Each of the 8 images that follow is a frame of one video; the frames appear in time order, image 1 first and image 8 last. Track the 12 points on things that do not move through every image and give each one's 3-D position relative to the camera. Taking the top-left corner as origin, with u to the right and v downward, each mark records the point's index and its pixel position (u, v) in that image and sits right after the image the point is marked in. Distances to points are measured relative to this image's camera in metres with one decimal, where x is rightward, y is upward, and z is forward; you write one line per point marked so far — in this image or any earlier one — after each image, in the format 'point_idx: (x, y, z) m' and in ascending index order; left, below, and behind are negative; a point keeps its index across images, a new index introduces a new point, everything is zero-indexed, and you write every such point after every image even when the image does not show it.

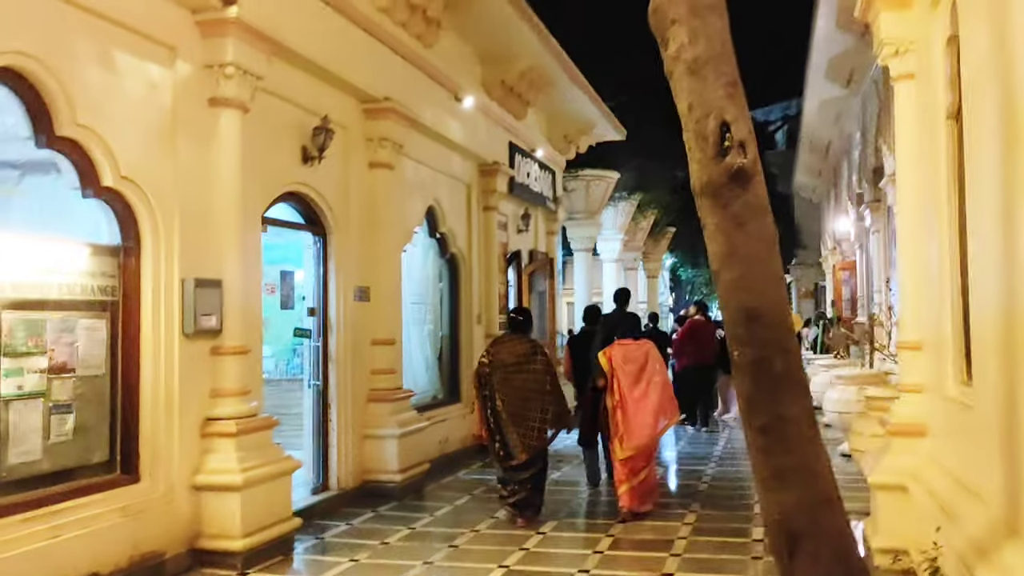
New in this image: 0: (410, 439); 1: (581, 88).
0: (-0.9, -1.3, +7.7) m
1: (+0.9, +2.6, +12.0) m
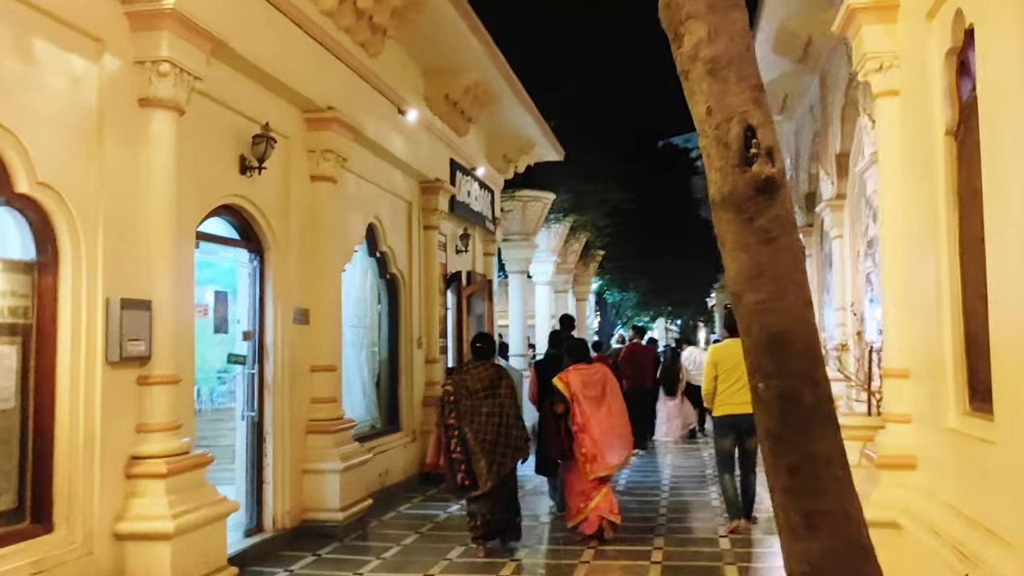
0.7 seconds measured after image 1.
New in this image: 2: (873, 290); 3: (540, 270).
0: (-1.3, -1.5, +7.2) m
1: (+0.2, +2.3, +11.7) m
2: (+4.2, 0.0, +10.5) m
3: (+0.6, +0.3, +18.0) m
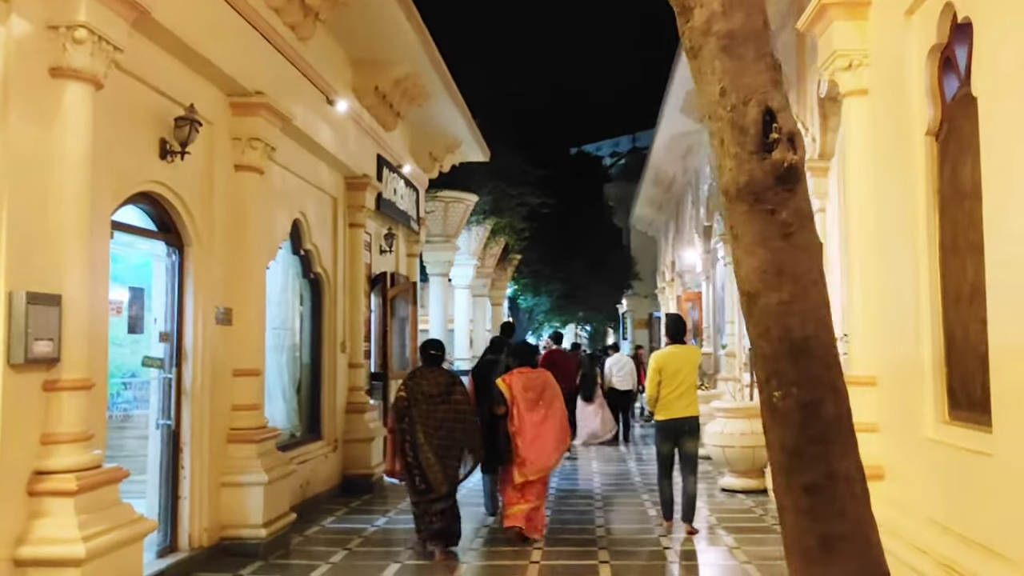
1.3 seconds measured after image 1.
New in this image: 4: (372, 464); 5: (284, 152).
0: (-1.7, -1.5, +6.7) m
1: (-0.7, +2.3, +11.3) m
2: (+3.4, -0.1, +10.6) m
3: (-1.0, +0.3, +17.7) m
4: (-1.5, -1.9, +9.5) m
5: (-1.9, +1.1, +7.5) m
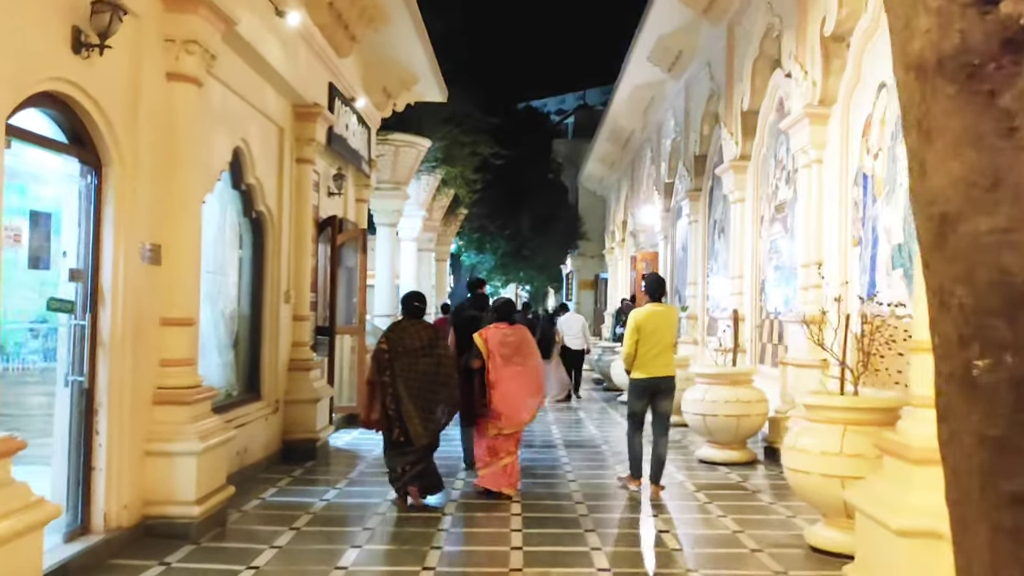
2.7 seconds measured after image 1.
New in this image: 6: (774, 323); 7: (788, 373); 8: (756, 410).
0: (-1.9, -1.1, +5.7) m
1: (-1.1, +2.9, +10.2) m
2: (+3.0, +0.4, +9.9) m
3: (-1.9, +1.1, +16.6) m
4: (-1.8, -1.3, +8.6) m
5: (-2.0, +1.6, +6.4) m
6: (+2.9, -0.4, +10.0) m
7: (+2.7, -0.8, +8.7) m
8: (+2.2, -1.1, +8.3) m
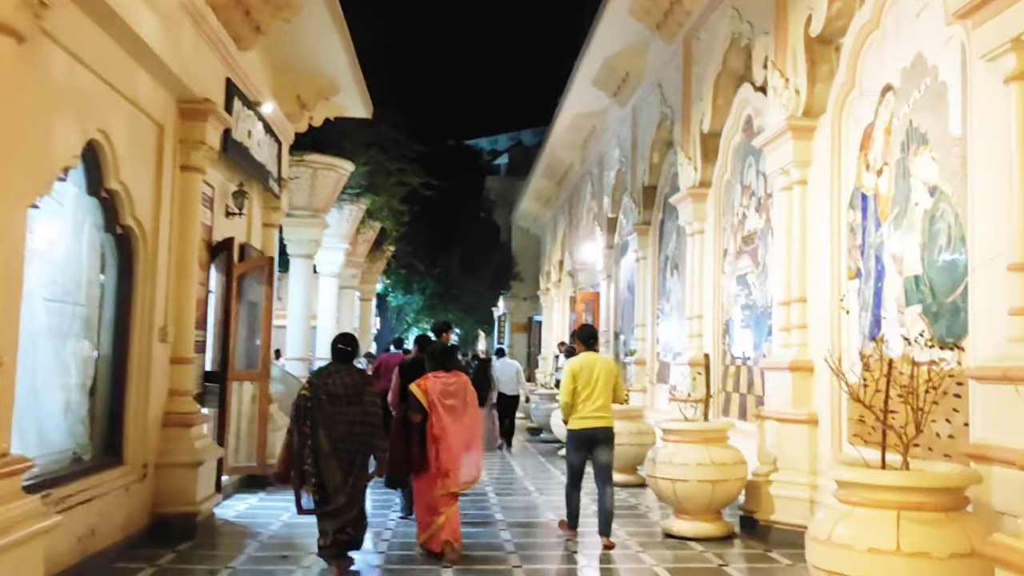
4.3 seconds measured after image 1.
0: (-2.2, -1.2, +4.1) m
1: (-1.8, +2.5, +8.8) m
2: (+2.3, 0.0, +8.7) m
3: (-3.1, +0.5, +15.0) m
4: (-2.4, -1.6, +6.9) m
5: (-2.4, +1.4, +4.9) m
6: (+2.3, -0.8, +8.8) m
7: (+2.1, -1.2, +7.4) m
8: (+1.7, -1.4, +6.9) m
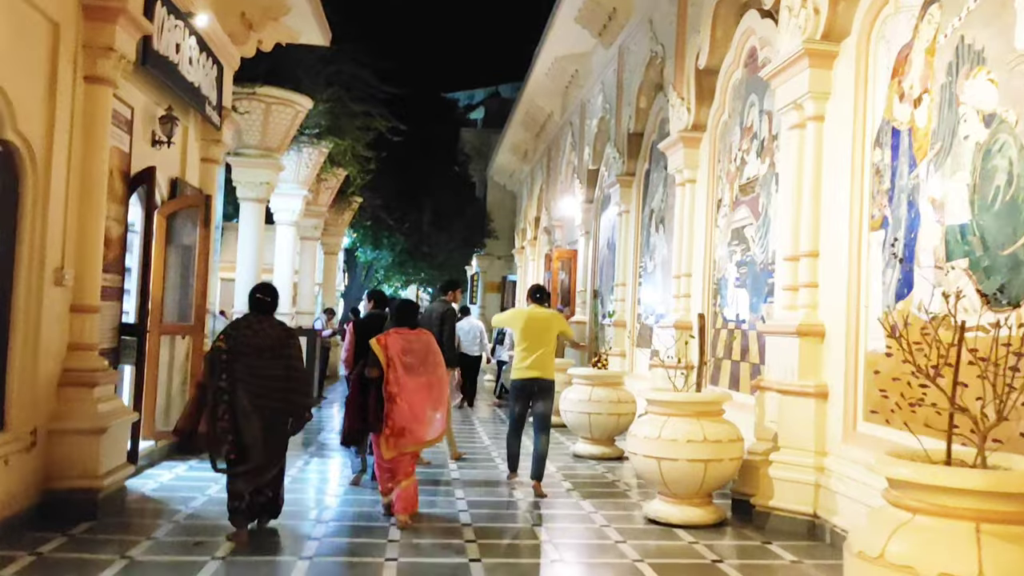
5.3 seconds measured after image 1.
0: (-2.4, -0.9, +3.0) m
1: (-2.0, +3.0, +7.6) m
2: (+2.0, +0.3, +7.7) m
3: (-3.5, +1.3, +13.9) m
4: (-2.6, -1.2, +5.8) m
5: (-2.5, +1.7, +3.7) m
6: (+2.0, -0.4, +7.8) m
7: (+1.8, -0.8, +6.5) m
8: (+1.4, -1.1, +6.0) m
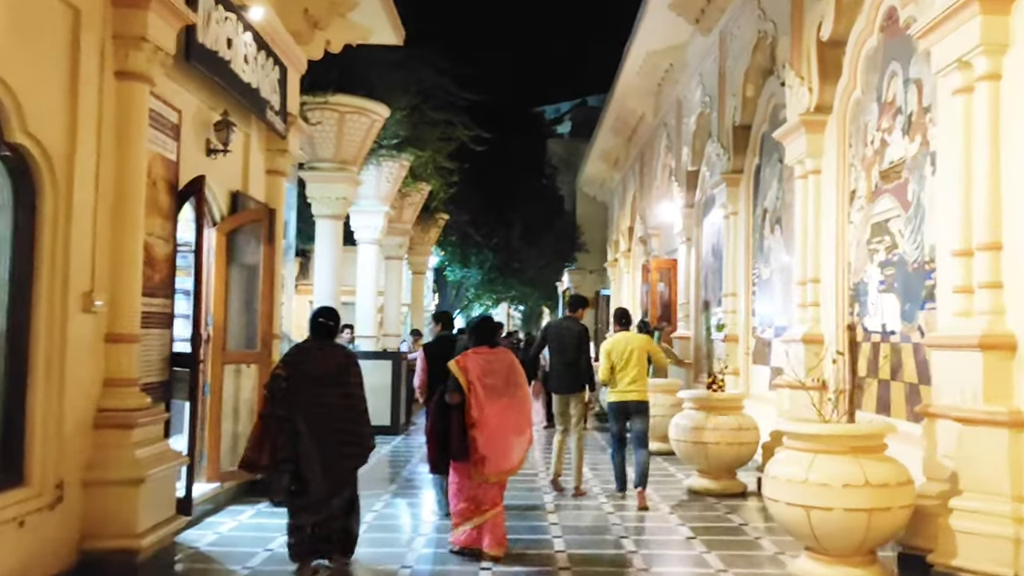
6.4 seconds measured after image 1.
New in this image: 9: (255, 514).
0: (-2.1, -1.0, +2.2) m
1: (-1.3, +2.9, +6.8) m
2: (+2.8, +0.3, +6.4) m
3: (-2.2, +0.9, +13.1) m
4: (-2.0, -1.3, +5.0) m
5: (-2.2, +1.6, +3.0) m
6: (+2.7, -0.4, +6.6) m
7: (+2.5, -0.8, +5.2) m
8: (+2.0, -1.1, +4.8) m
9: (-1.9, -1.7, +6.8) m
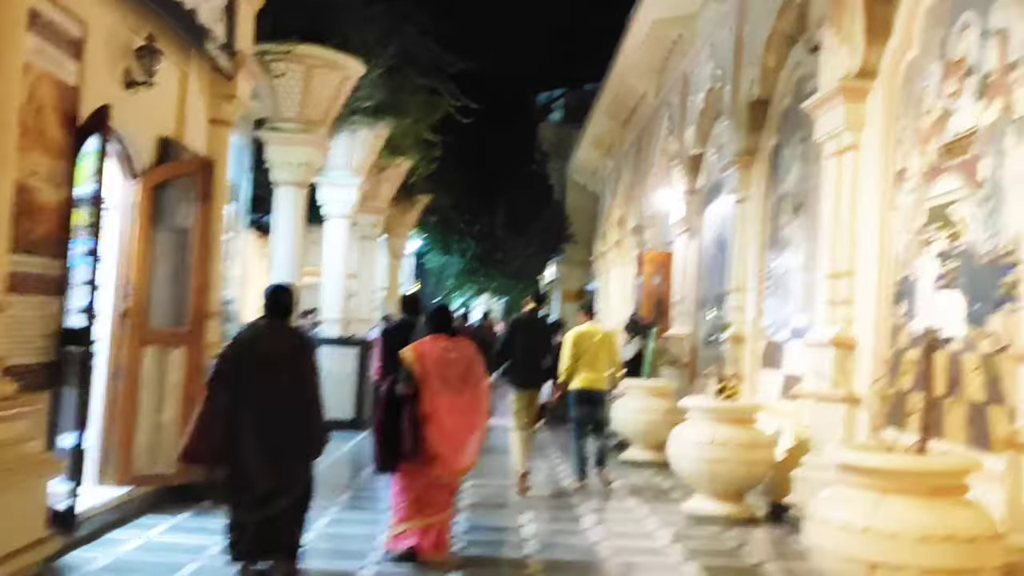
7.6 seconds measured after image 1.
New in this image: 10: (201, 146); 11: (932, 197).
0: (-2.1, -0.8, +1.0) m
1: (-1.3, +3.0, +5.6) m
2: (+2.7, +0.3, +5.3) m
3: (-2.4, +1.2, +11.9) m
4: (-2.2, -1.1, +3.8) m
5: (-2.2, +1.8, +1.7) m
6: (+2.6, -0.4, +5.4) m
7: (+2.3, -0.8, +4.1) m
8: (+1.9, -1.1, +3.6) m
9: (-2.1, -1.5, +5.6) m
10: (-2.3, +1.1, +6.7) m
11: (+2.7, +0.6, +5.7) m
